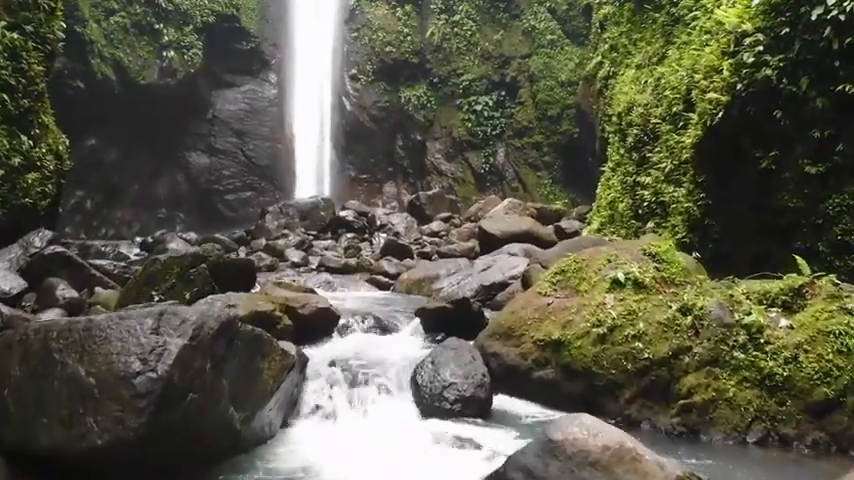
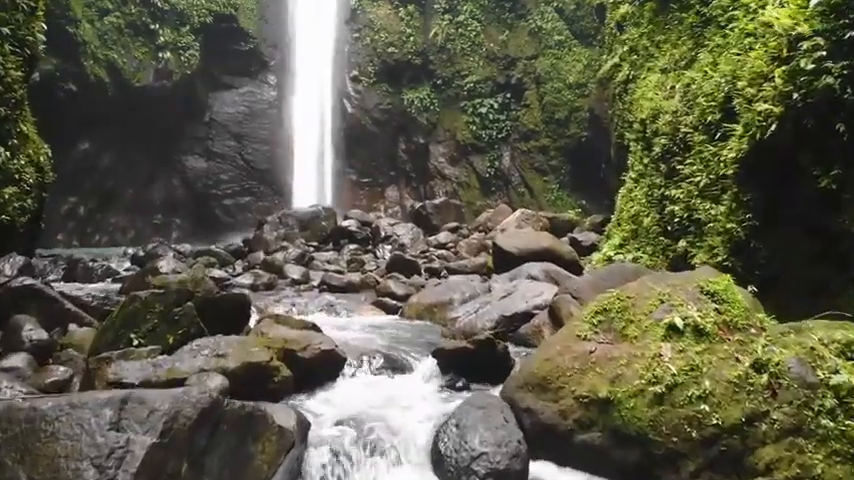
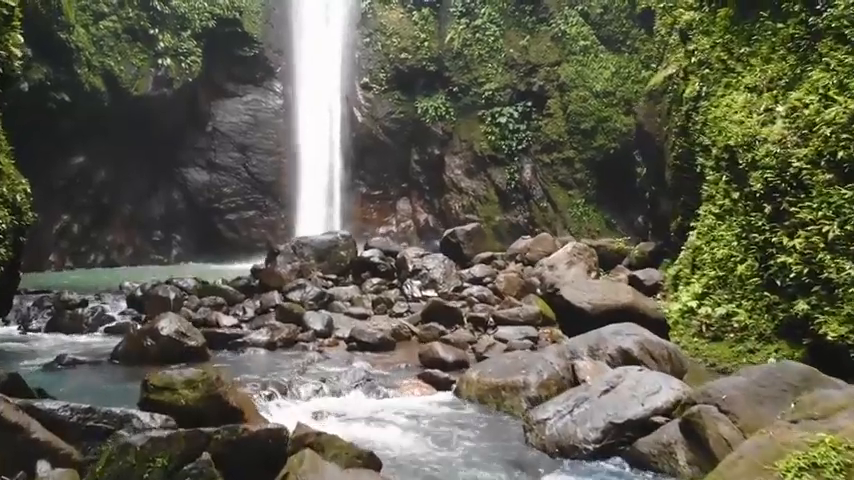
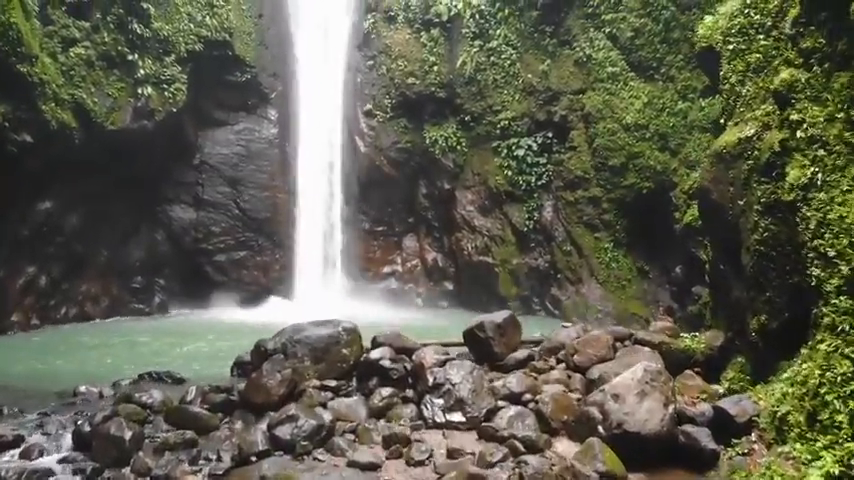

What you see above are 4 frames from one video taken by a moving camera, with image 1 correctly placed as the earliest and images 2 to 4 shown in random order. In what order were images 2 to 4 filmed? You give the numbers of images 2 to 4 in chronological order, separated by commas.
2, 3, 4
